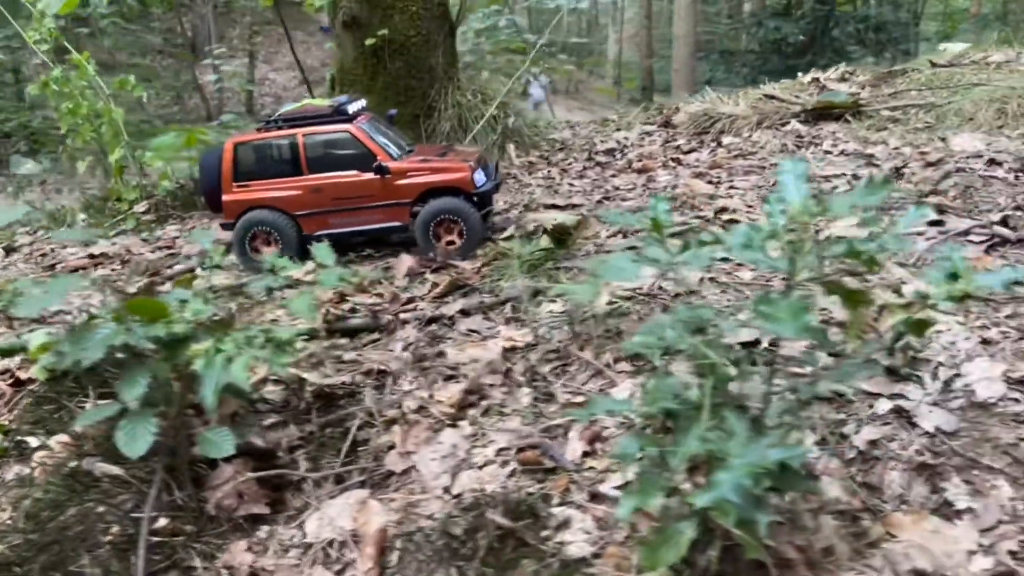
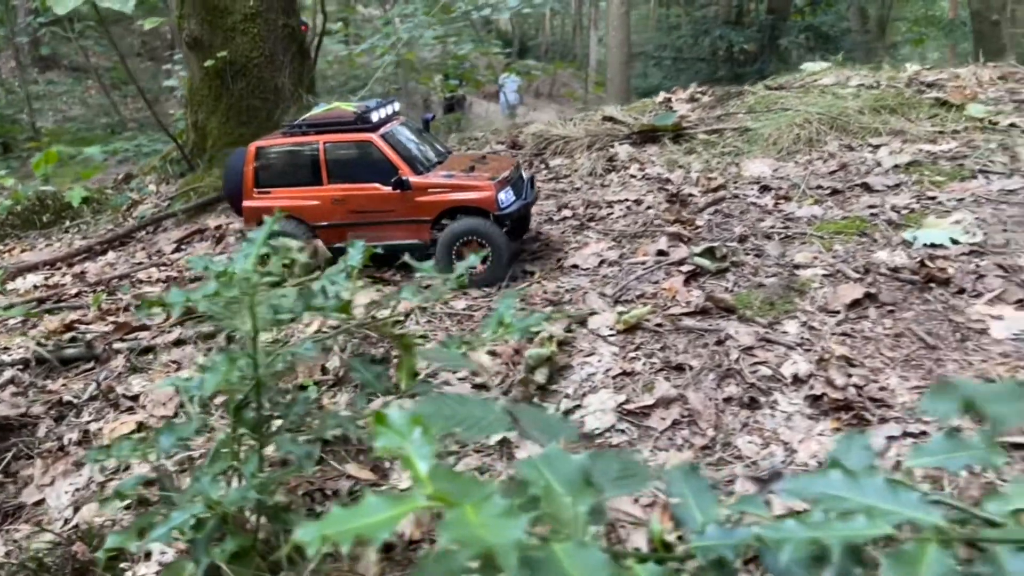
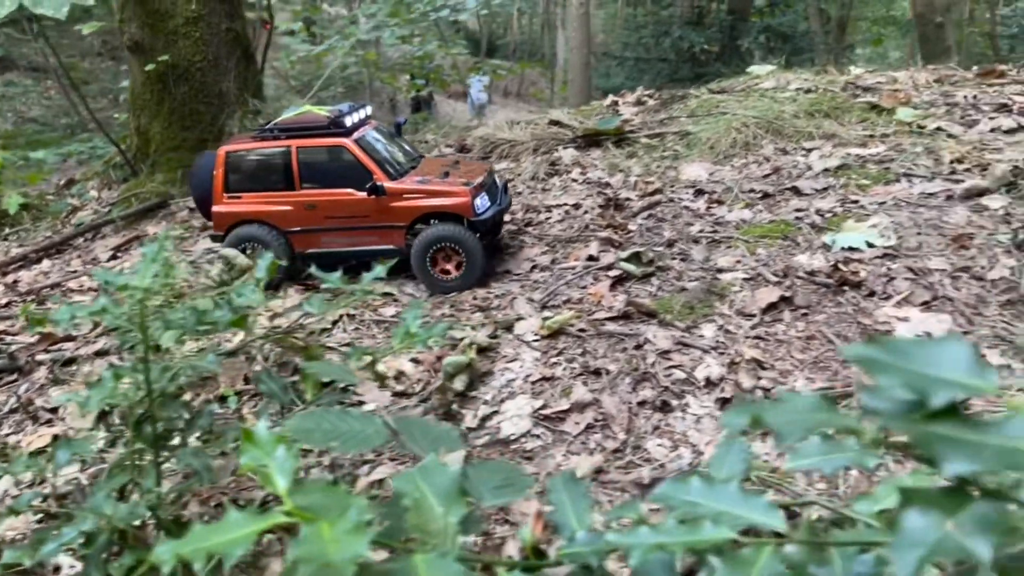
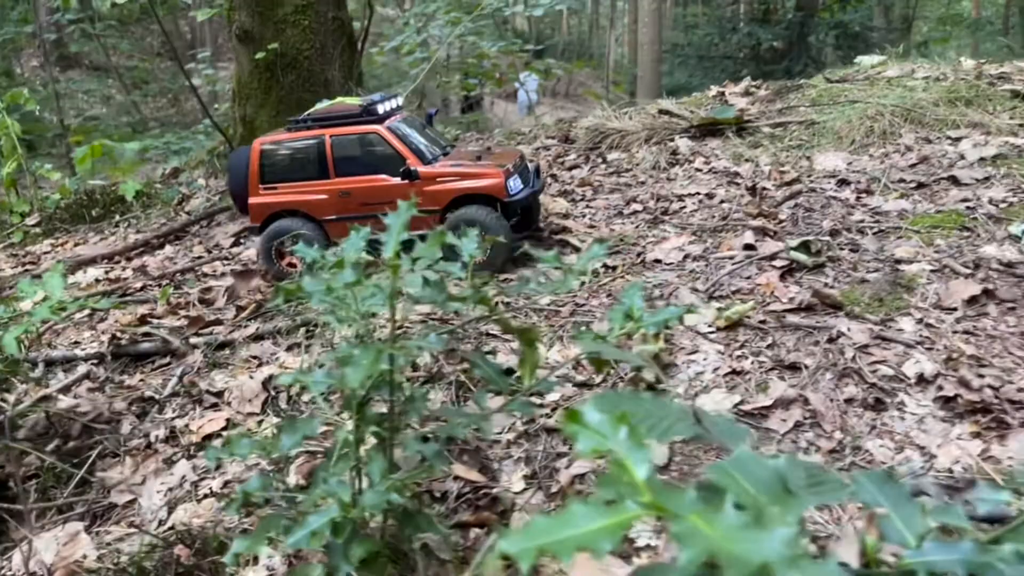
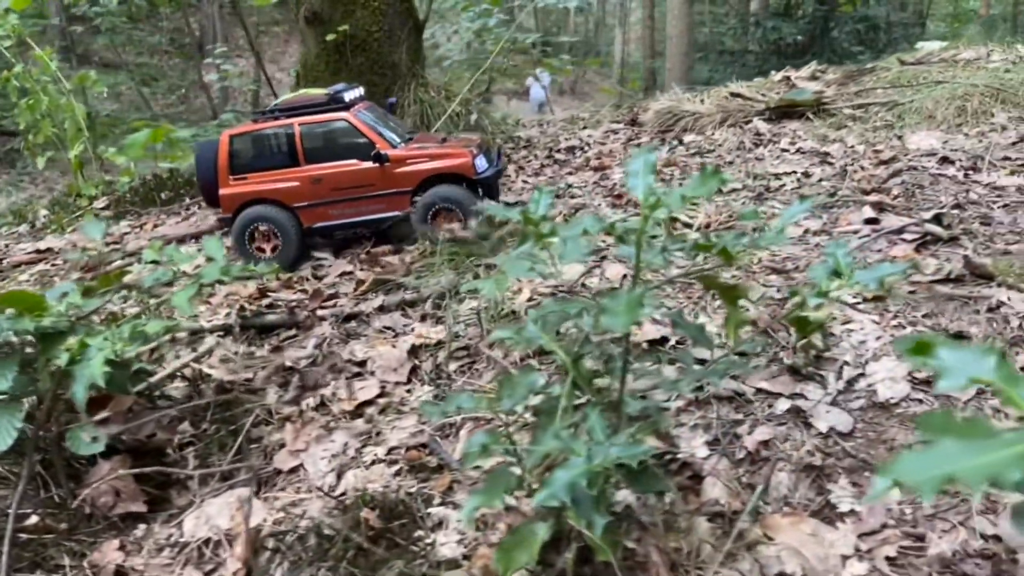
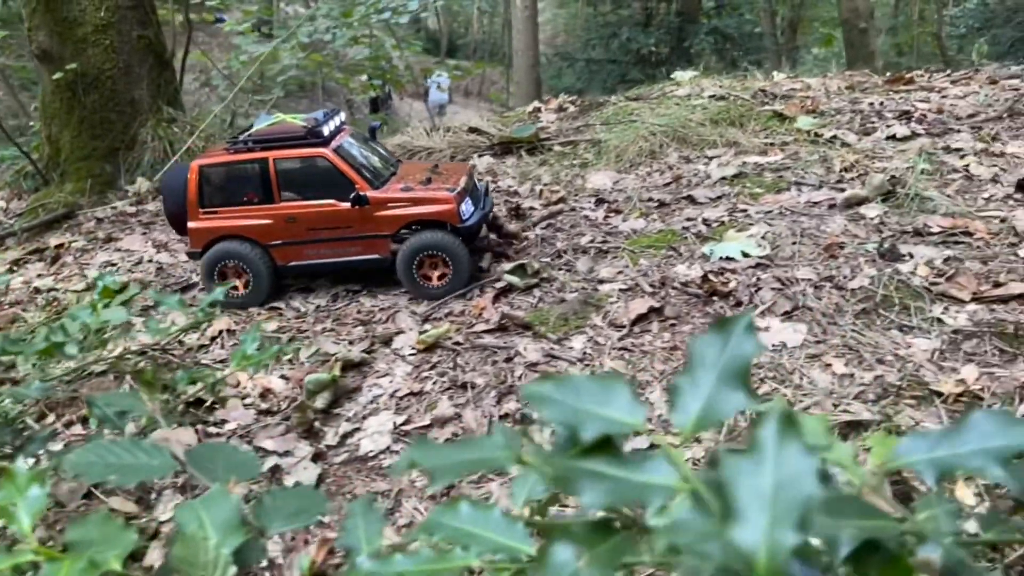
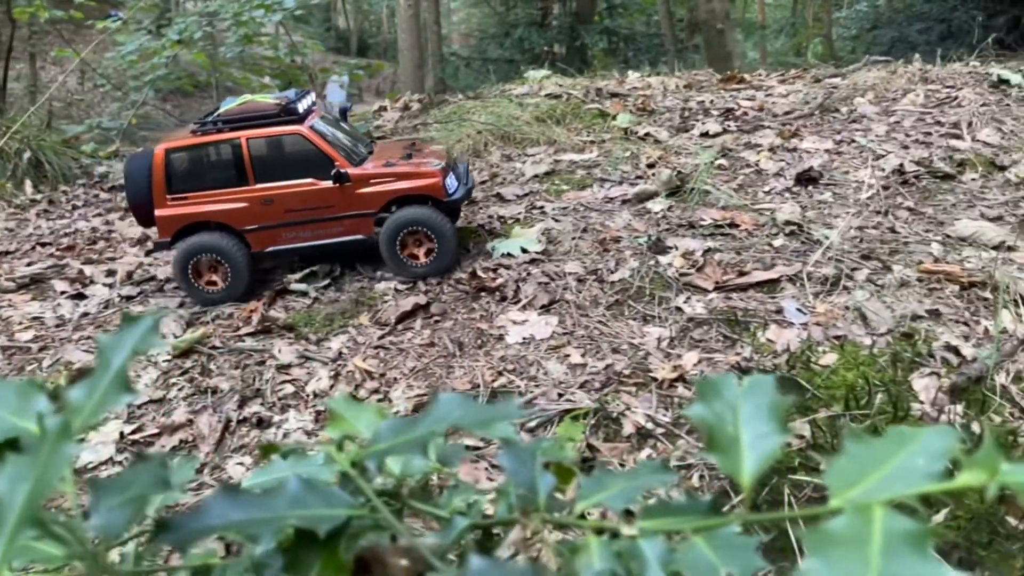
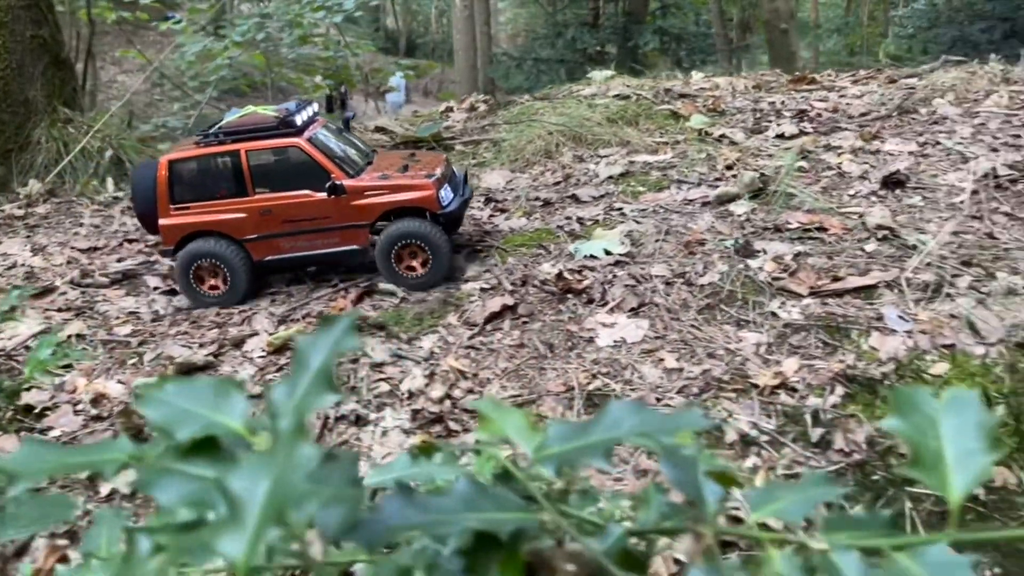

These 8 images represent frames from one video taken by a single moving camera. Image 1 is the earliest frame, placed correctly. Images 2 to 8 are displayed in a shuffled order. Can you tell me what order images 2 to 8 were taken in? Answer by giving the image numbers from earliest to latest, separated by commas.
5, 4, 2, 3, 6, 8, 7
